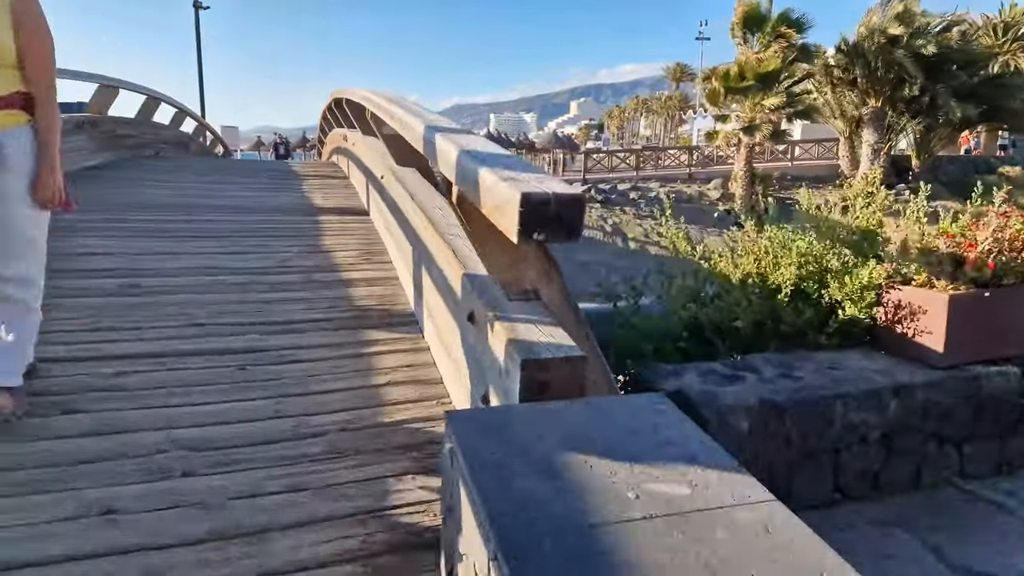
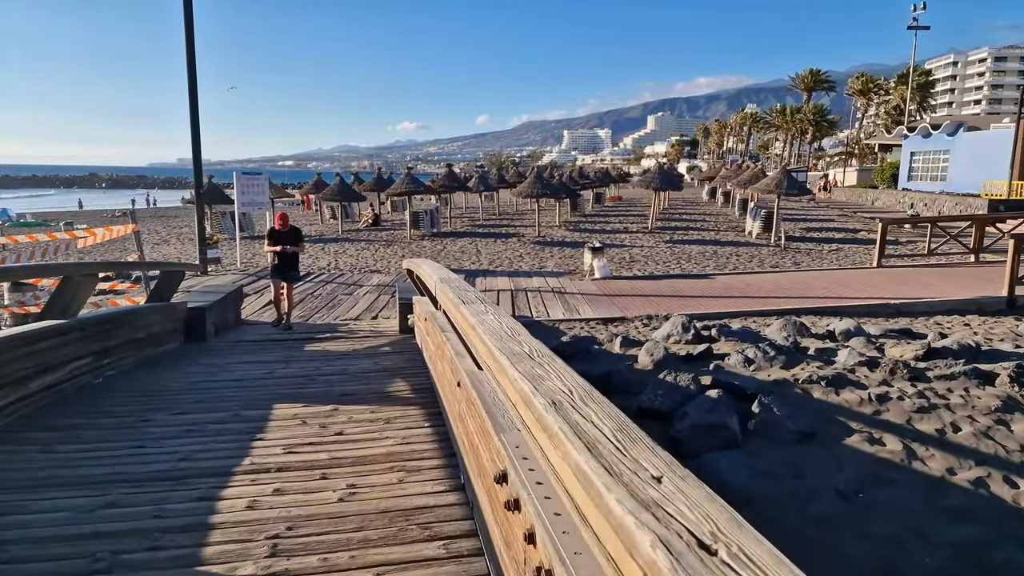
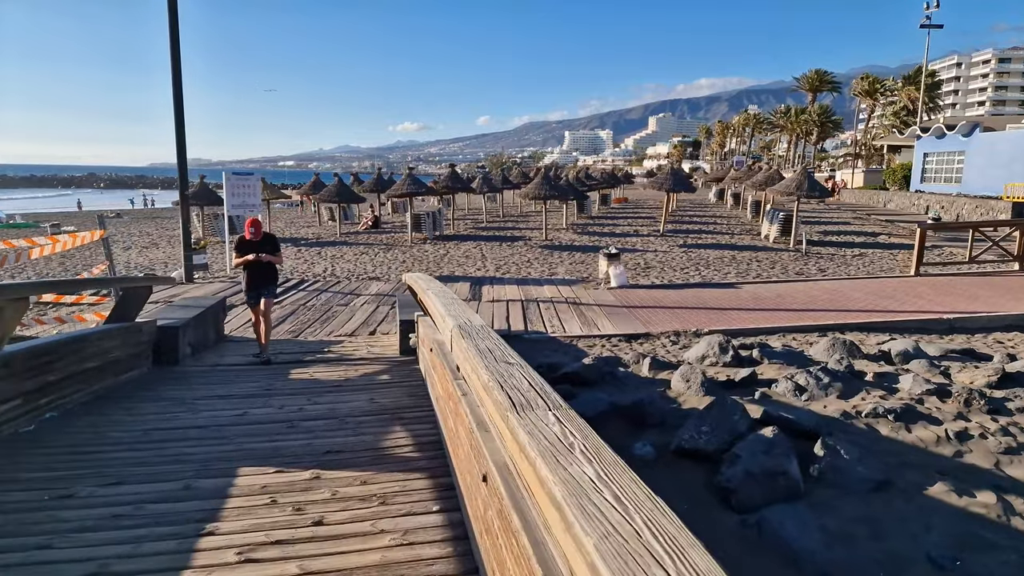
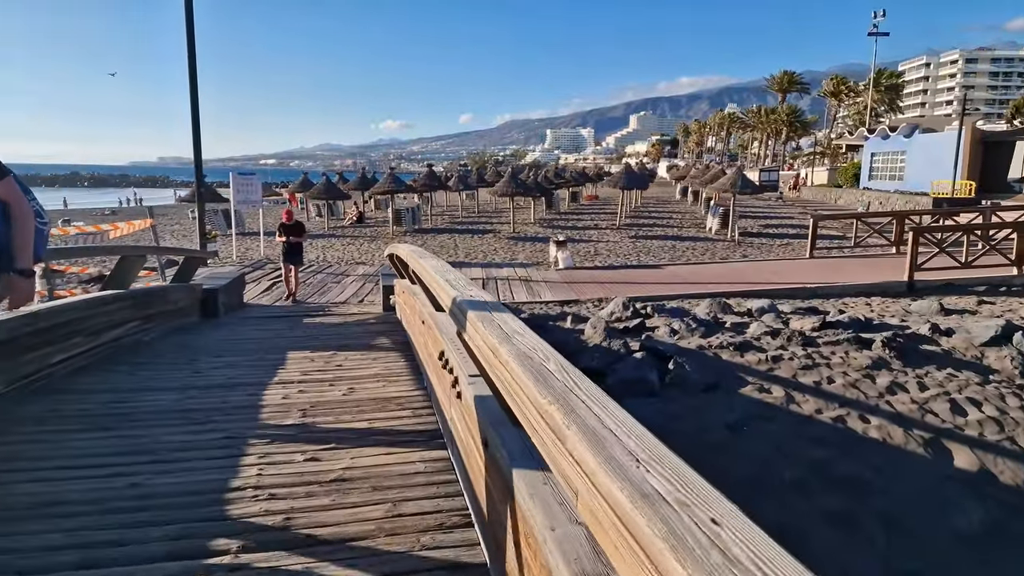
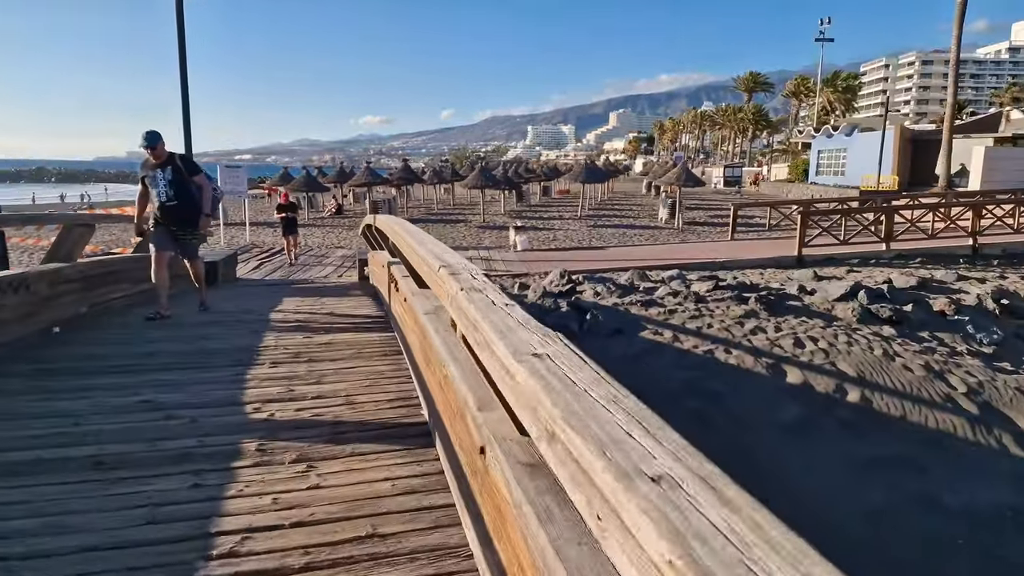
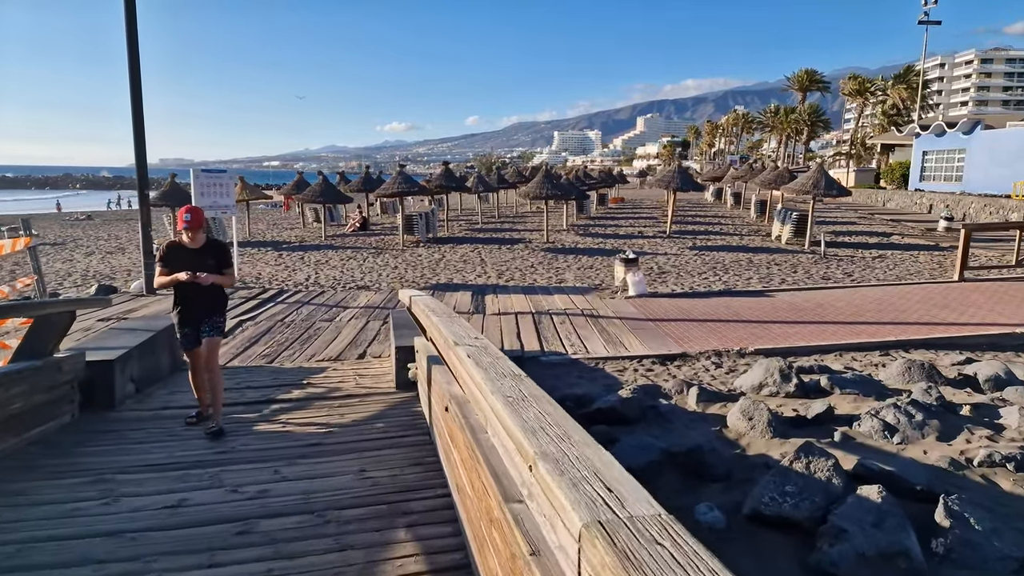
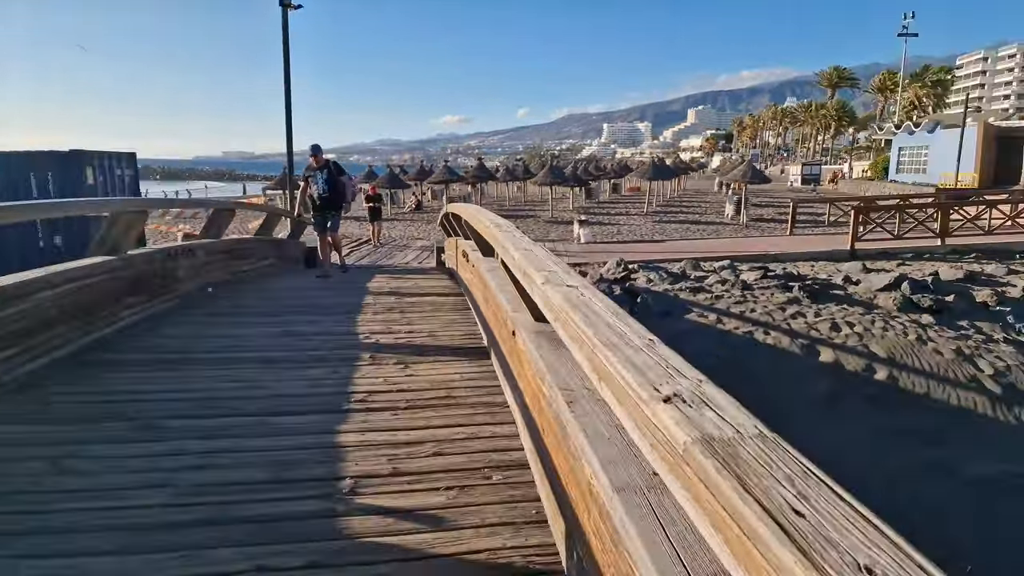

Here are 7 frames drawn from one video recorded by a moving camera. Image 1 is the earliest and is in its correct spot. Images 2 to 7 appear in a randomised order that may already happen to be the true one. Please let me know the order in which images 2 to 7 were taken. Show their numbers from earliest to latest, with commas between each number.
7, 5, 4, 2, 3, 6
